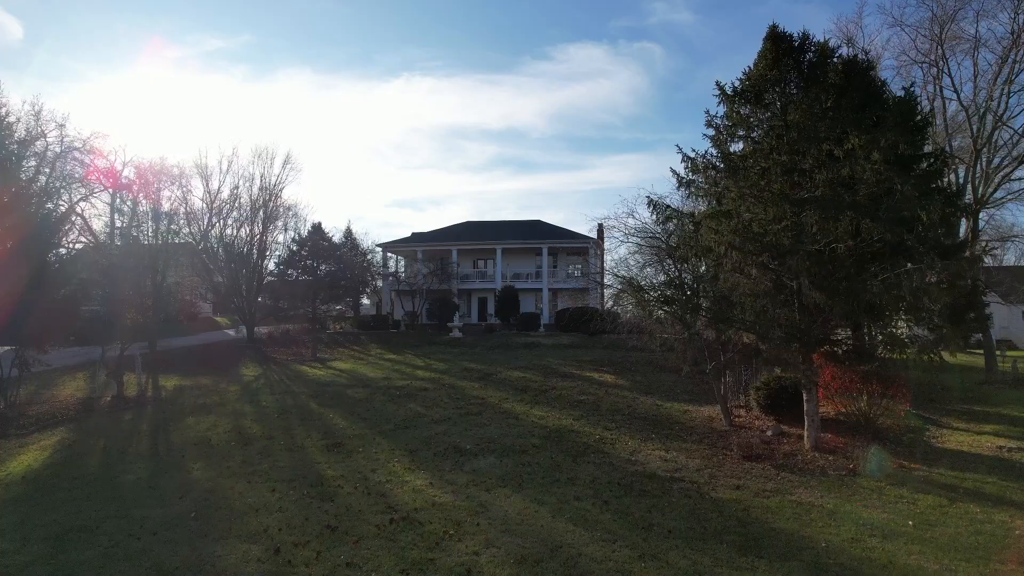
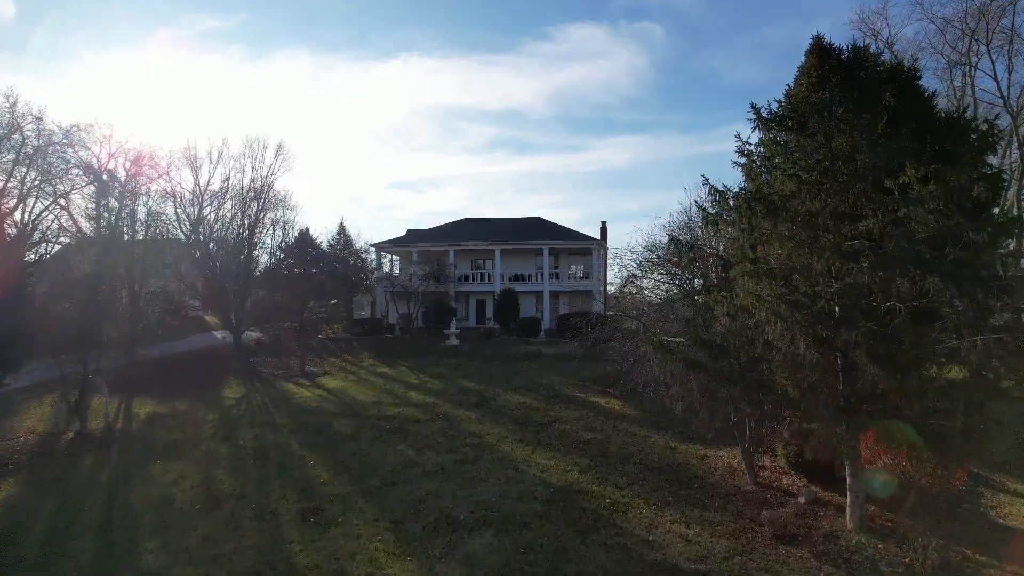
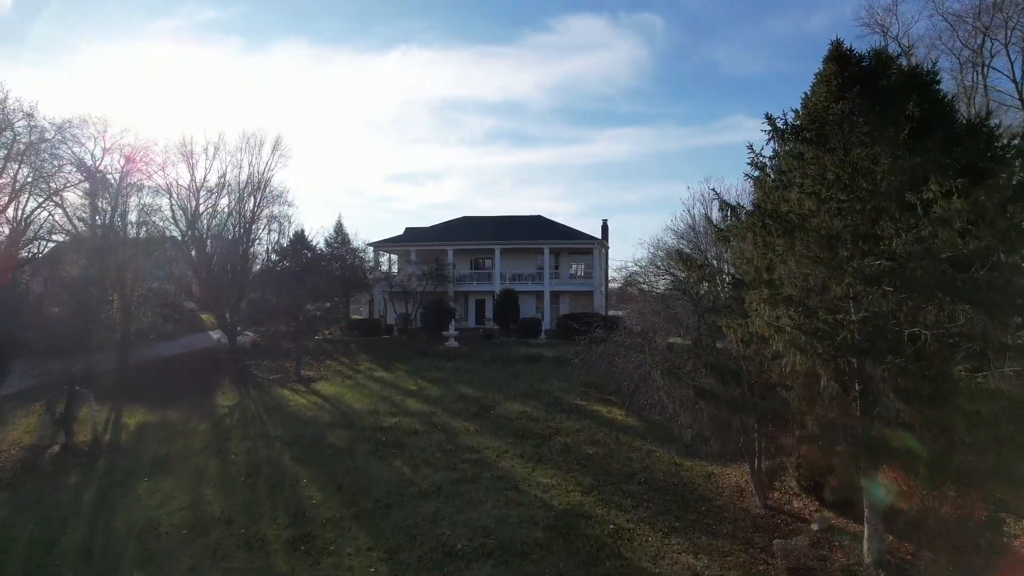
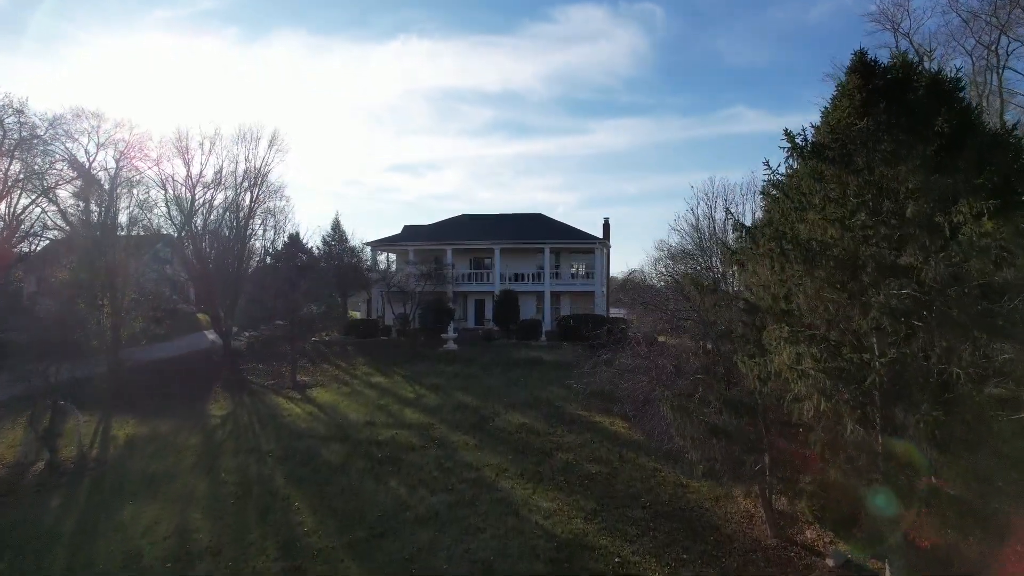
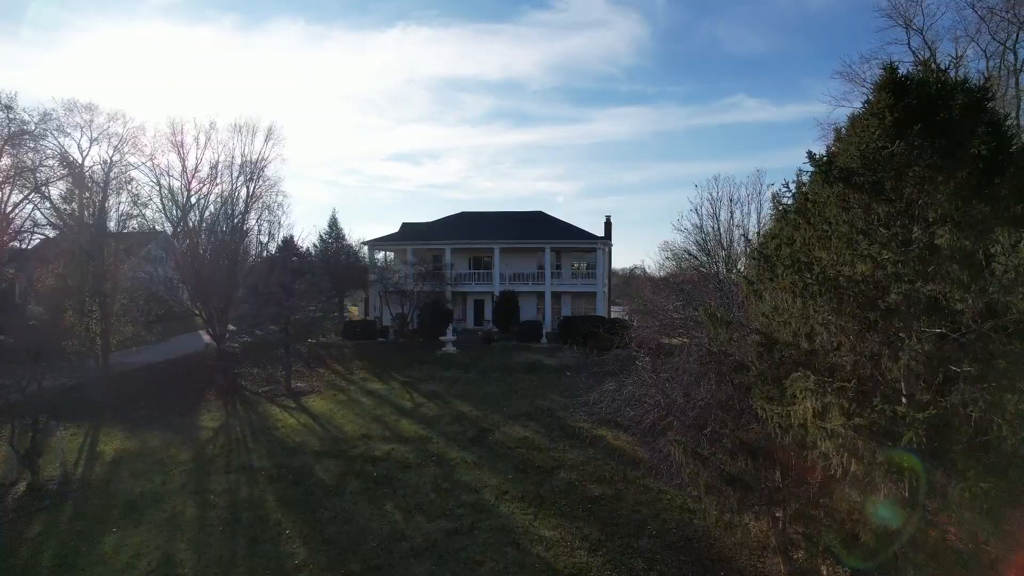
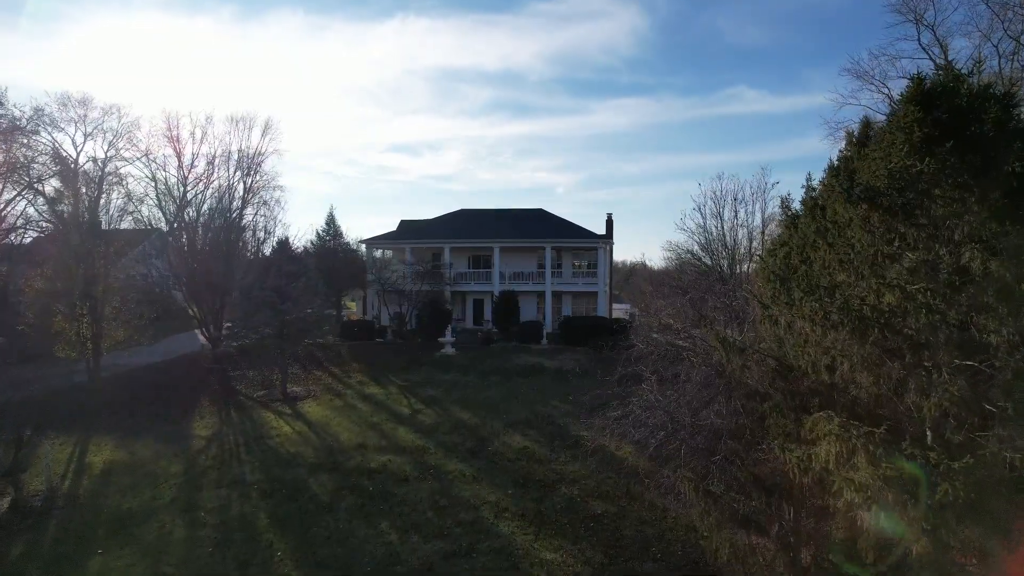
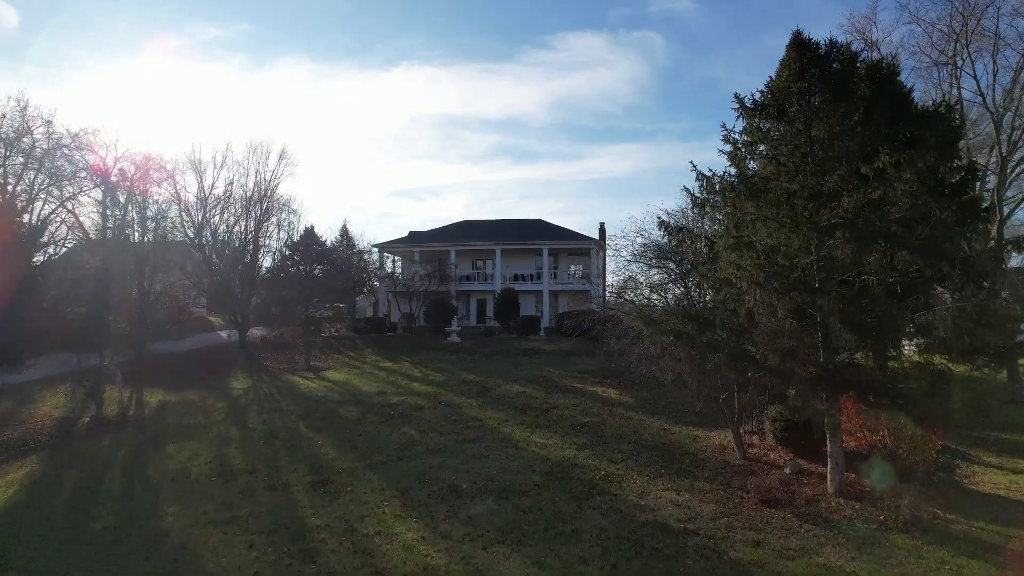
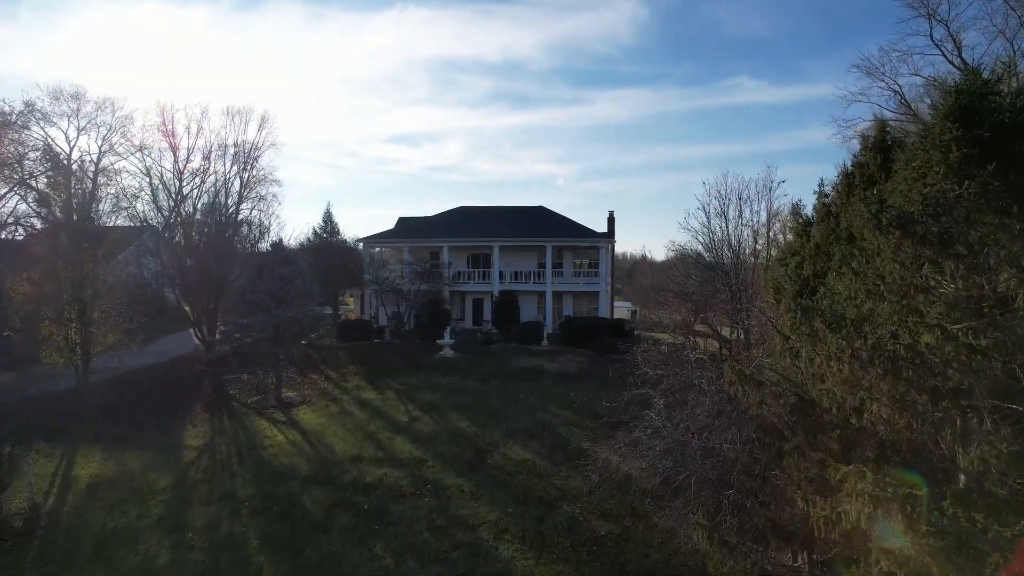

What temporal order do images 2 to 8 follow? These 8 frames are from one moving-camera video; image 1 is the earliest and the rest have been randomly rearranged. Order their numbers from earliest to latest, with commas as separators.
7, 2, 3, 4, 5, 6, 8
